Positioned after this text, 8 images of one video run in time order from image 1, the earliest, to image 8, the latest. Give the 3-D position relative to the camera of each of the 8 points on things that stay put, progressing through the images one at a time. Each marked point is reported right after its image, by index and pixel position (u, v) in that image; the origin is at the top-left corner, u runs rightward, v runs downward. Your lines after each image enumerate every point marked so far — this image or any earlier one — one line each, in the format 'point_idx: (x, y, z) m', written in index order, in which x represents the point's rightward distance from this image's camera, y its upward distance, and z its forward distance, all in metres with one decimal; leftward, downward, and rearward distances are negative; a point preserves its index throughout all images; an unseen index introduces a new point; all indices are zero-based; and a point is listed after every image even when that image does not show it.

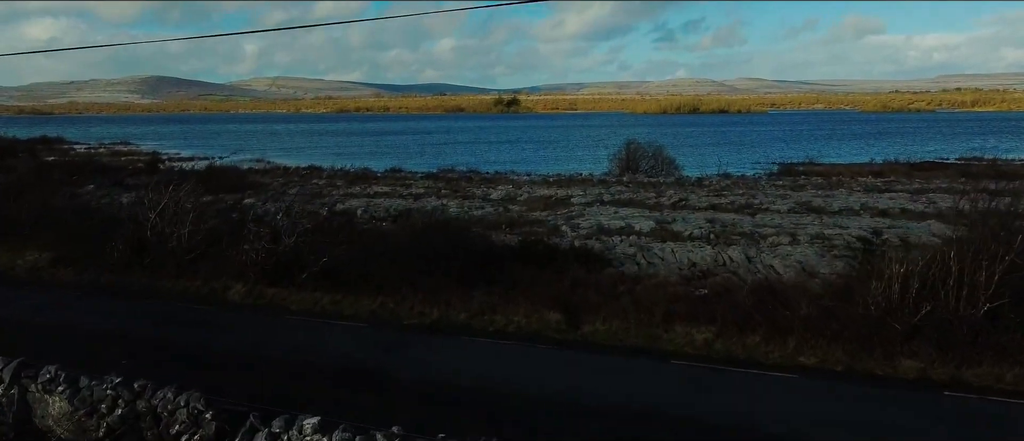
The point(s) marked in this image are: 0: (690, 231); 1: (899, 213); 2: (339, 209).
0: (+2.5, -0.1, +10.4) m
1: (+6.0, +0.1, +11.8) m
2: (-3.1, +0.2, +13.5) m
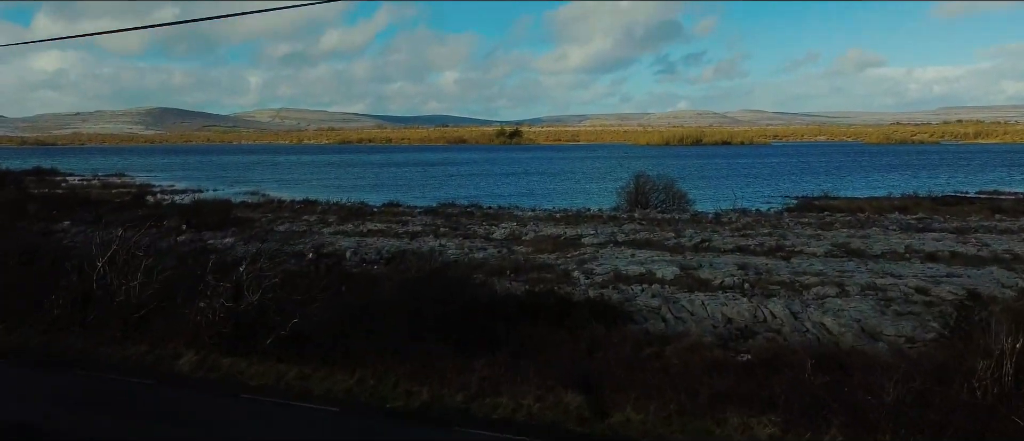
0: (+2.5, -0.7, +9.2) m
1: (+6.0, -0.5, +10.5) m
2: (-3.0, -0.5, +12.2) m
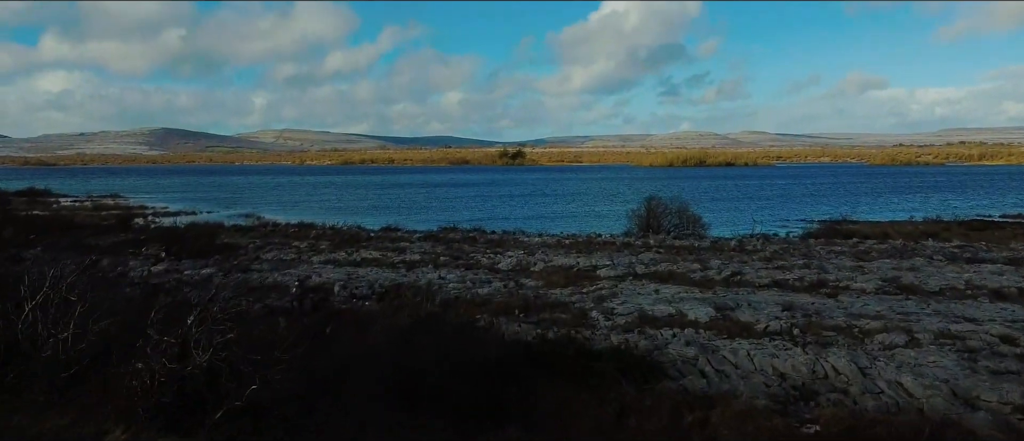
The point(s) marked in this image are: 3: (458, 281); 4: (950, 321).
0: (+2.6, -1.1, +7.9) m
1: (+6.1, -0.9, +9.2) m
2: (-2.9, -0.9, +11.0) m
3: (-0.8, -0.9, +11.0) m
4: (+4.5, -1.0, +7.8) m
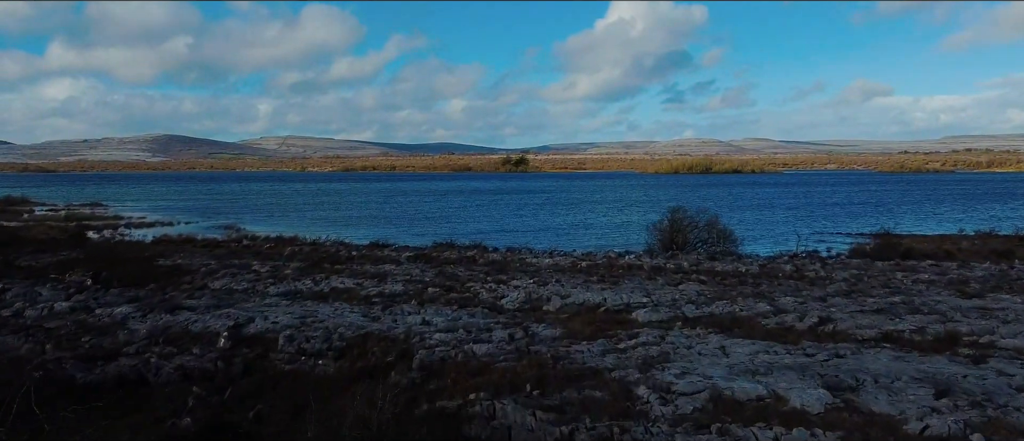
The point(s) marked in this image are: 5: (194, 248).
0: (+2.7, -1.3, +5.1) m
1: (+6.2, -1.2, +6.3) m
2: (-2.8, -1.2, +8.2) m
3: (-0.7, -1.2, +8.2) m
4: (+4.5, -1.3, +4.9) m
5: (-8.2, -0.7, +19.6) m
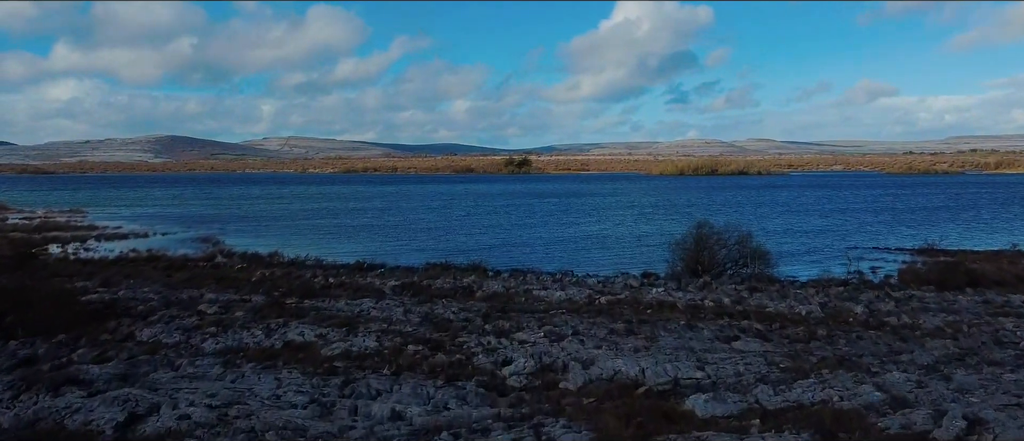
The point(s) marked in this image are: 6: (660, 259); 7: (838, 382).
0: (+2.7, -1.7, +2.6) m
1: (+6.3, -1.6, +3.9) m
2: (-2.7, -1.6, +5.7) m
3: (-0.7, -1.6, +5.7) m
4: (+4.6, -1.7, +2.4) m
5: (-8.1, -1.1, +17.1) m
6: (+3.8, -1.0, +19.7) m
7: (+2.8, -1.4, +6.6) m
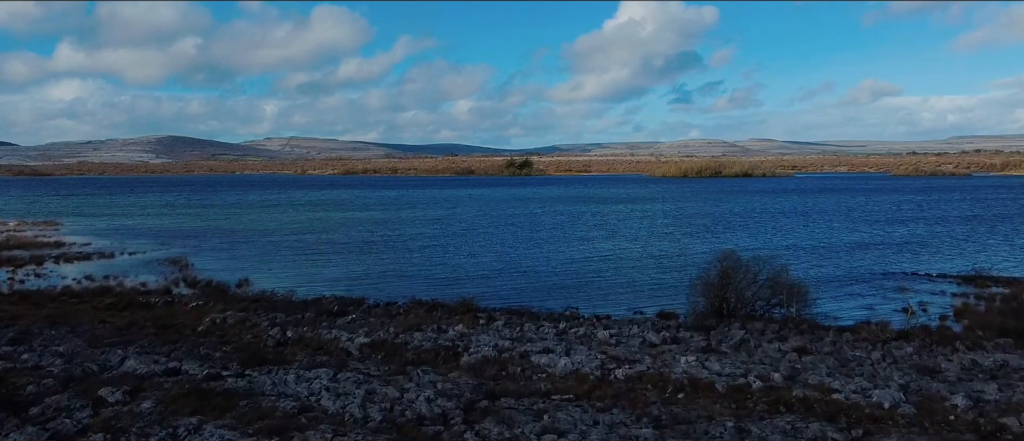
0: (+2.6, -2.4, +0.1) m
1: (+6.2, -2.2, +1.4) m
2: (-2.8, -2.3, +3.2) m
3: (-0.8, -2.2, +3.3) m
4: (+4.5, -2.4, -0.1) m
5: (-8.2, -1.8, +14.7) m
6: (+3.7, -1.6, +17.2) m
7: (+2.7, -2.1, +4.1) m
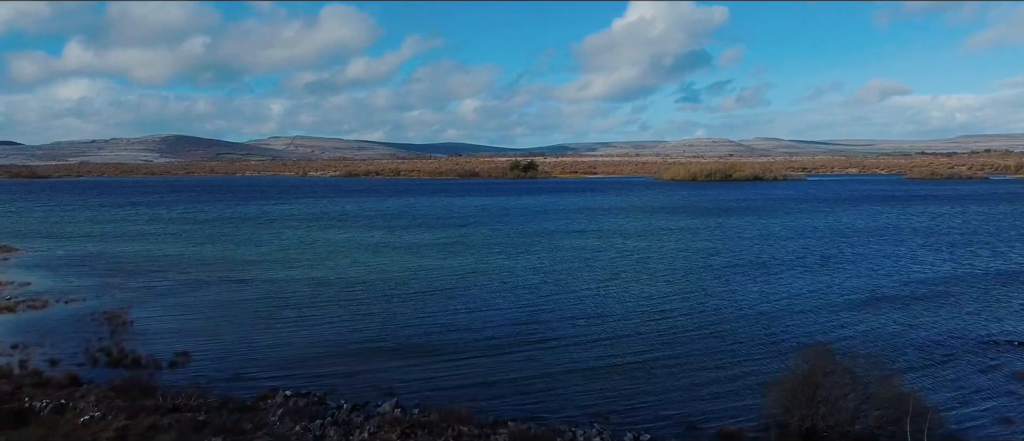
0: (+2.6, -3.7, -4.3) m
1: (+6.2, -3.6, -3.0) m
2: (-2.8, -3.6, -1.1) m
3: (-0.7, -3.6, -1.1) m
4: (+4.5, -3.7, -4.4) m
5: (-8.1, -3.1, +10.4) m
6: (+3.9, -2.9, +12.8) m
7: (+2.8, -3.4, -0.2) m
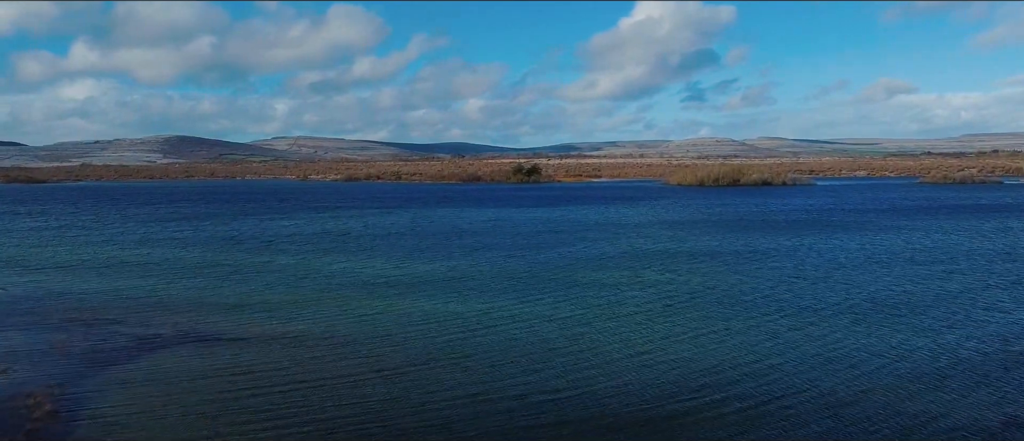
0: (+2.9, -5.3, -8.1) m
1: (+6.5, -5.1, -6.9) m
2: (-2.5, -5.1, -4.9) m
3: (-0.4, -5.1, -4.9) m
4: (+4.8, -5.2, -8.3) m
5: (-7.7, -4.6, +6.6) m
6: (+4.3, -4.5, +8.9) m
7: (+3.1, -4.9, -4.1) m
